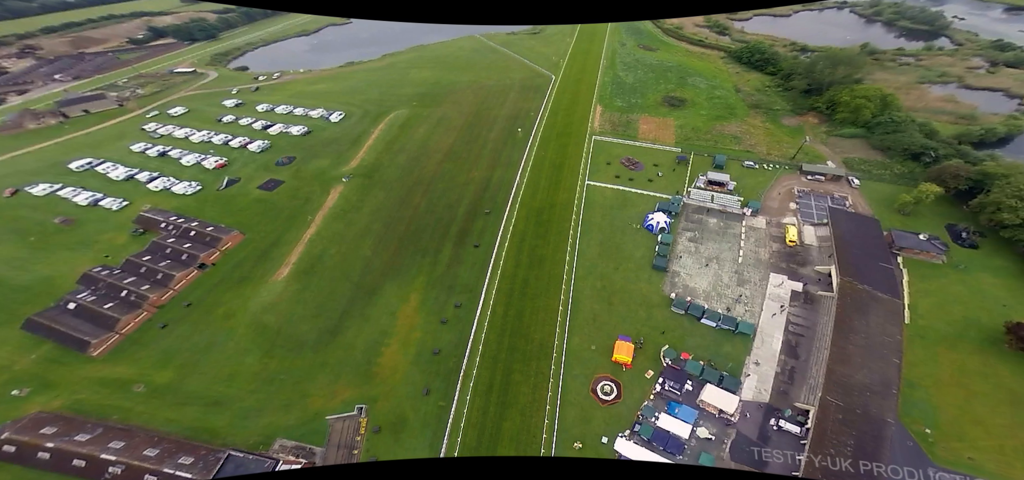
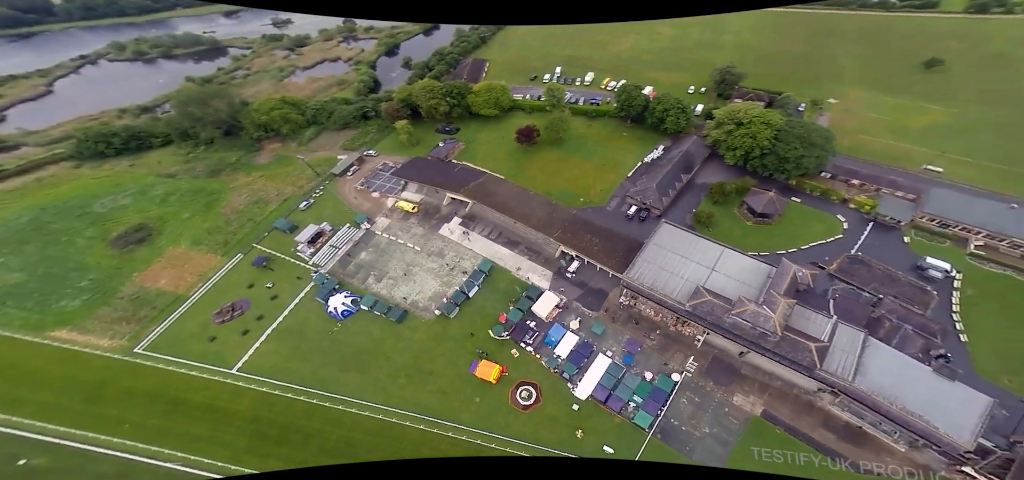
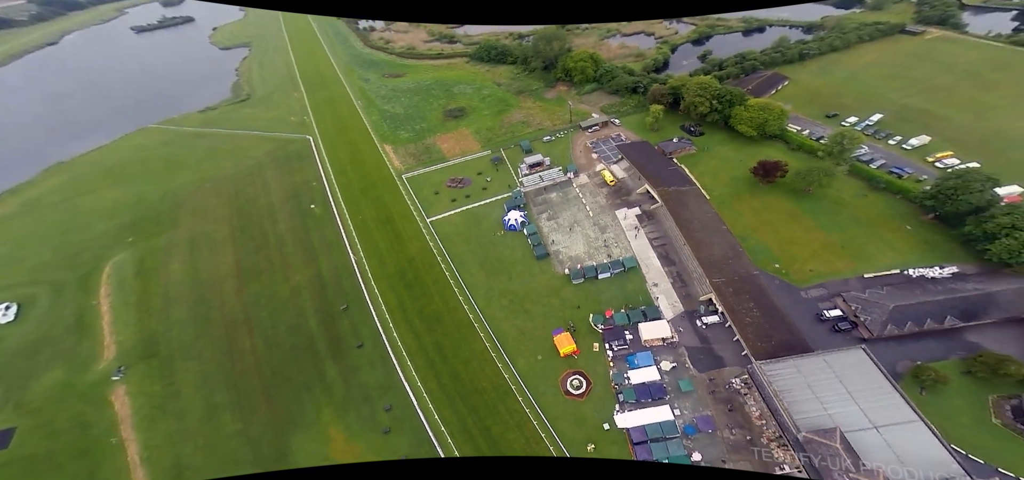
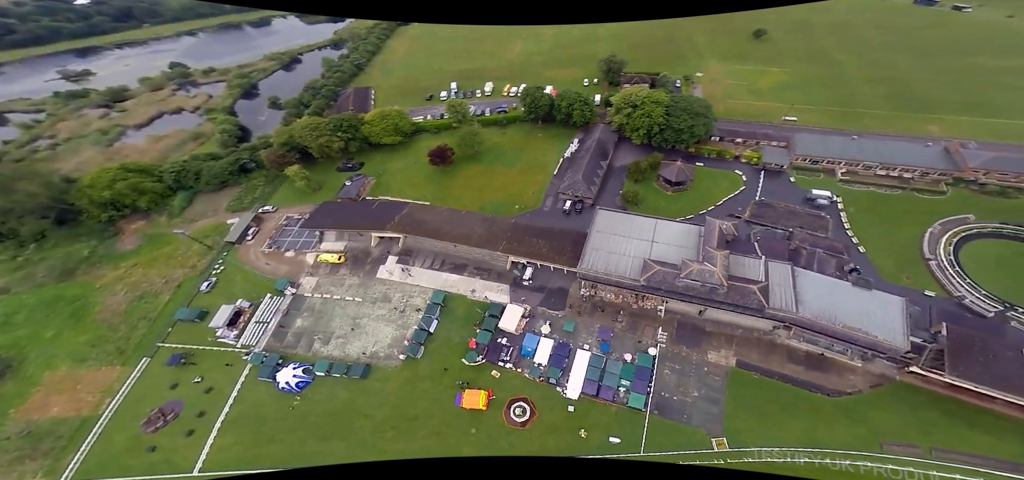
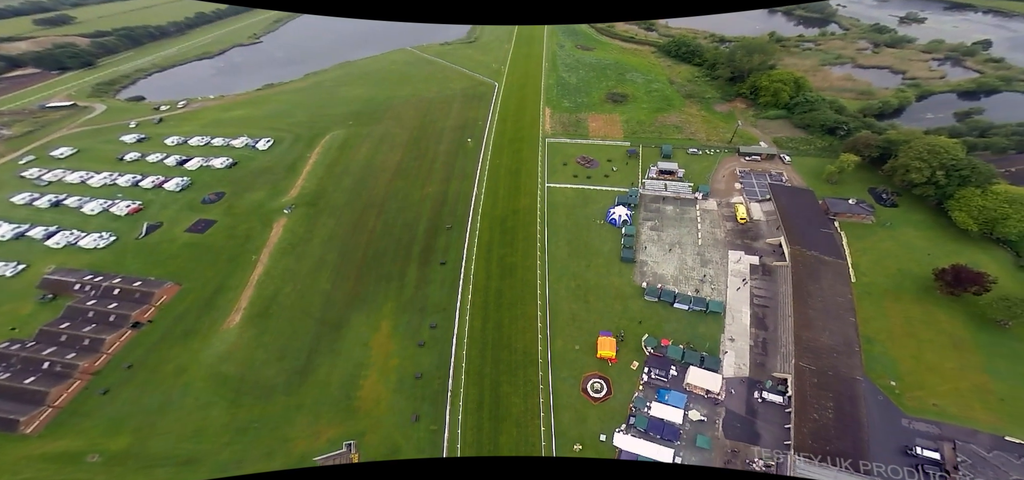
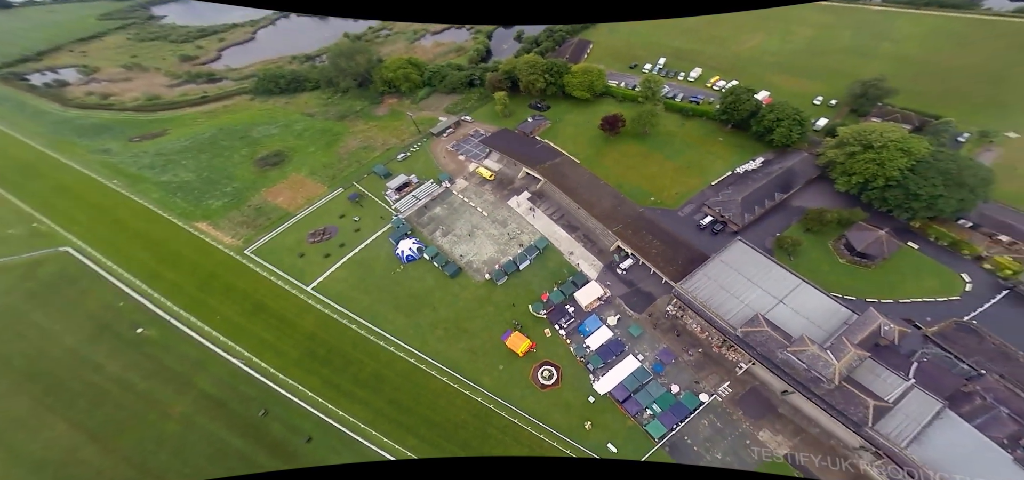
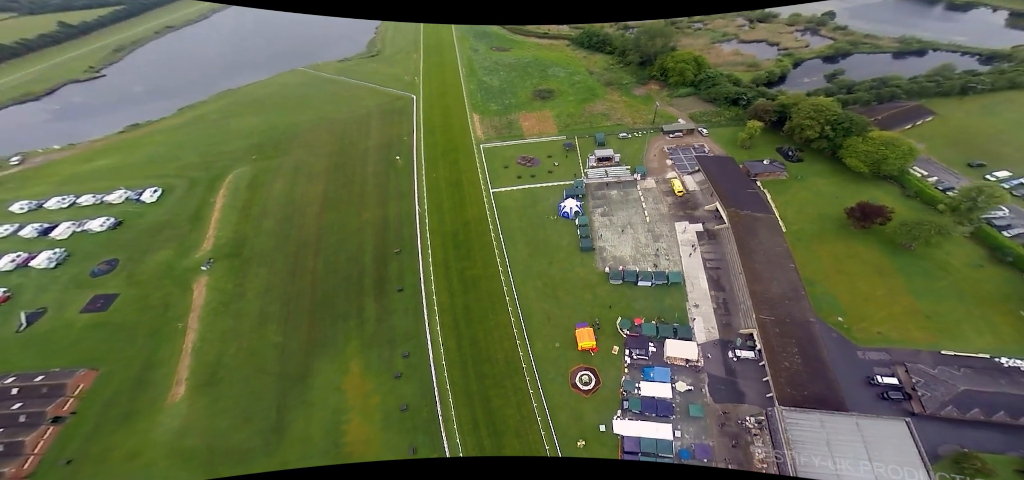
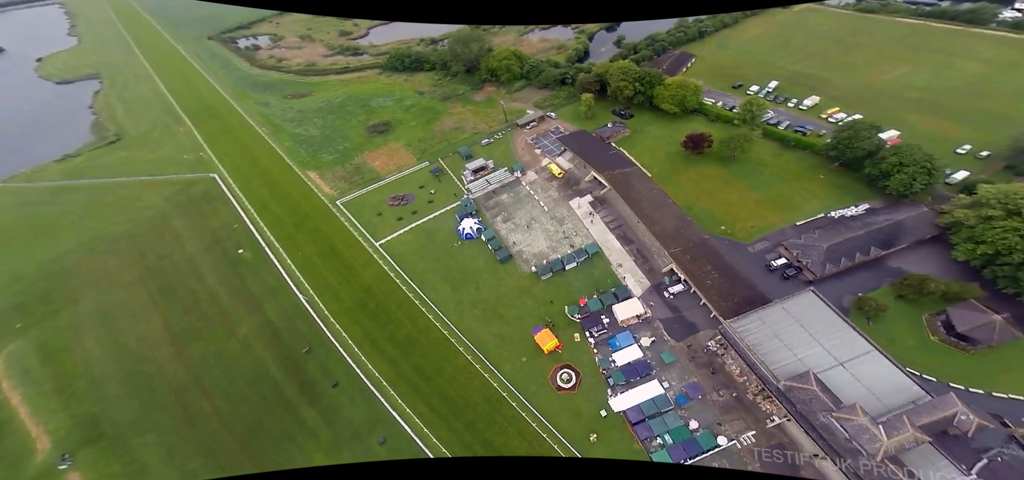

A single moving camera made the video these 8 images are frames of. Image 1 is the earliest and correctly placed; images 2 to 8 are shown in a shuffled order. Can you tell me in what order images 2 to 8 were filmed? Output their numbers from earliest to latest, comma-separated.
5, 7, 3, 8, 6, 2, 4
